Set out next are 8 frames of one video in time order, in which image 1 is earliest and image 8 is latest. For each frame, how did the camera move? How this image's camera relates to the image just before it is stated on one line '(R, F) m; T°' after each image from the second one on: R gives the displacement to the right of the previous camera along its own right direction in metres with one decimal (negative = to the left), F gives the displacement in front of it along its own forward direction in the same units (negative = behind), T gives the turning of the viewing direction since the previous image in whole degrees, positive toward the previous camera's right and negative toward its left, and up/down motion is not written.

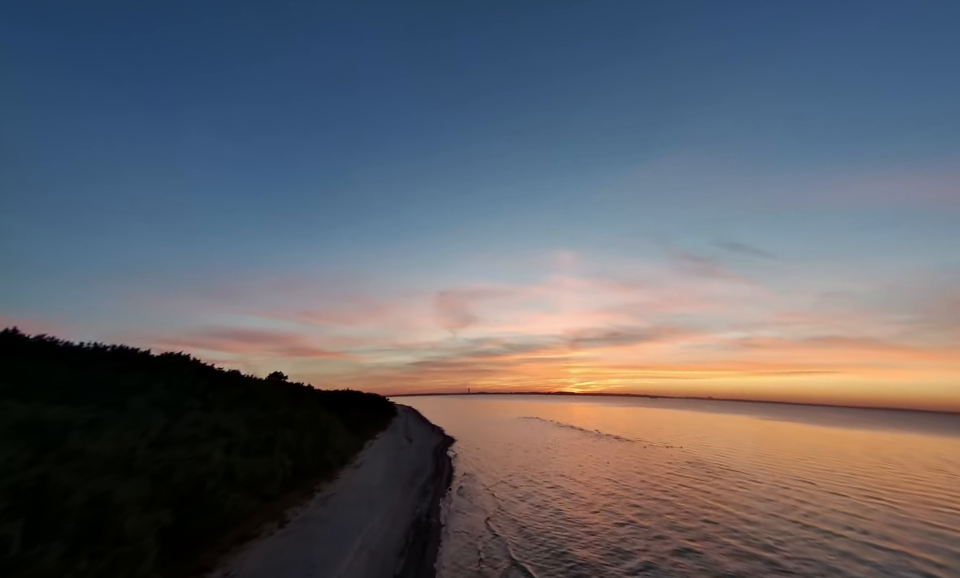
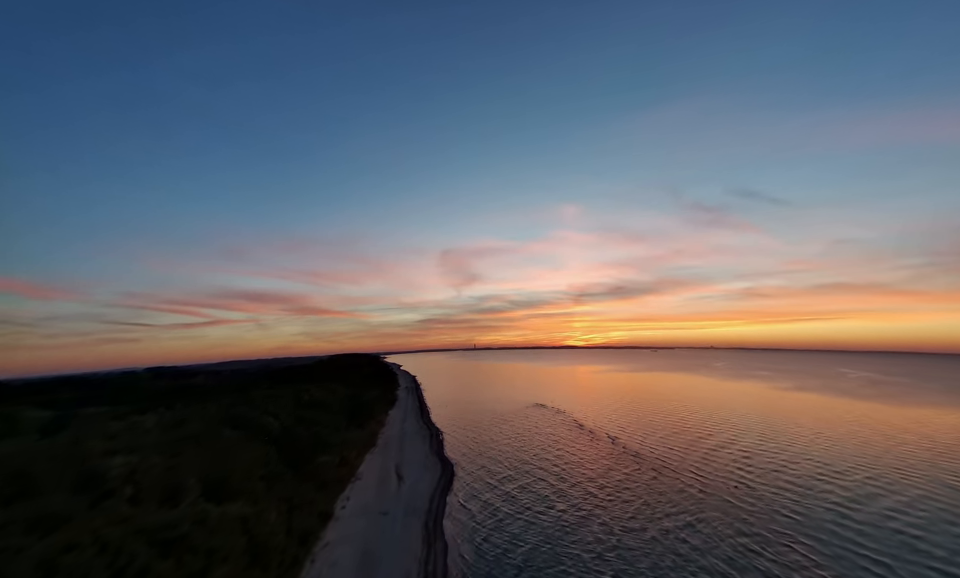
(+0.5, +5.5) m; -1°
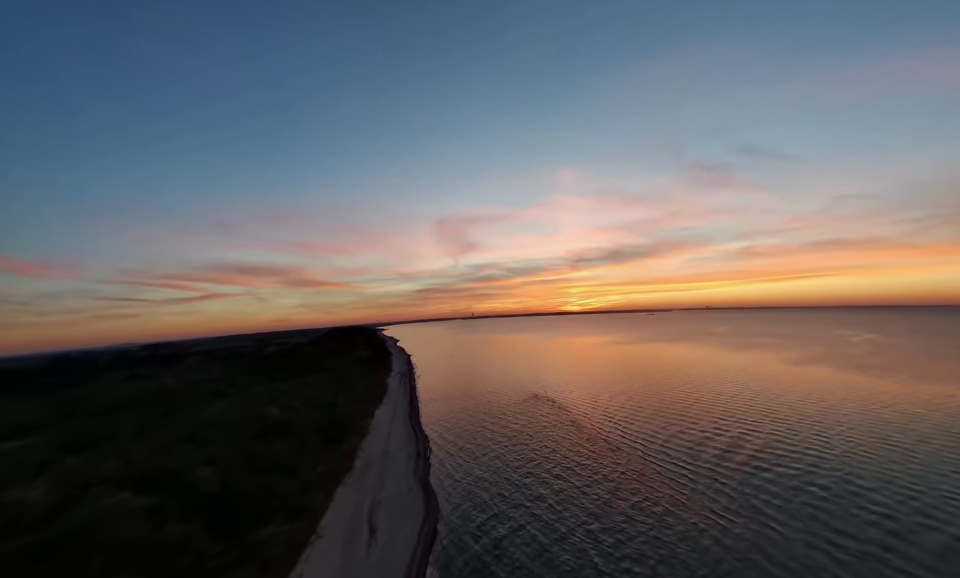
(+0.9, +4.6) m; 0°
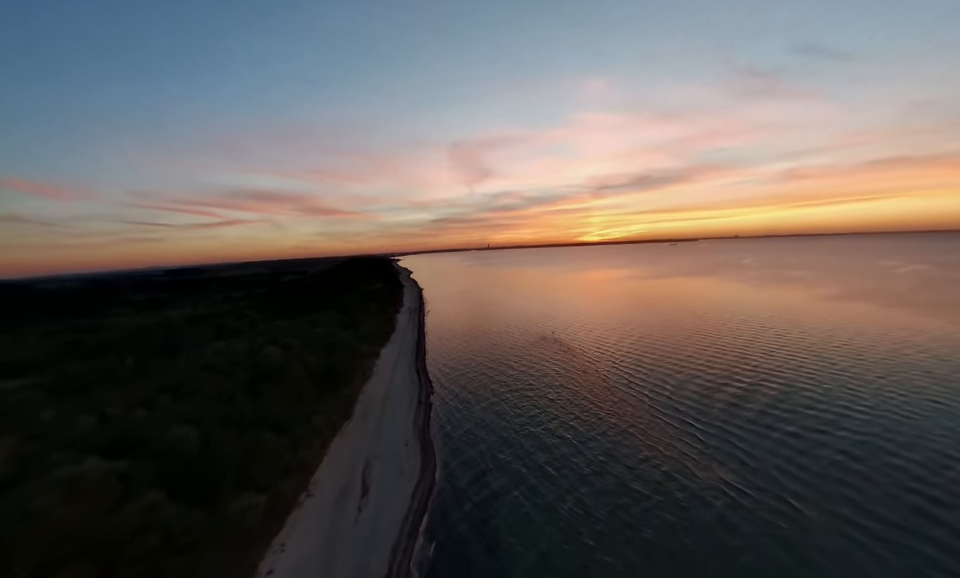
(+0.6, +3.6) m; -3°
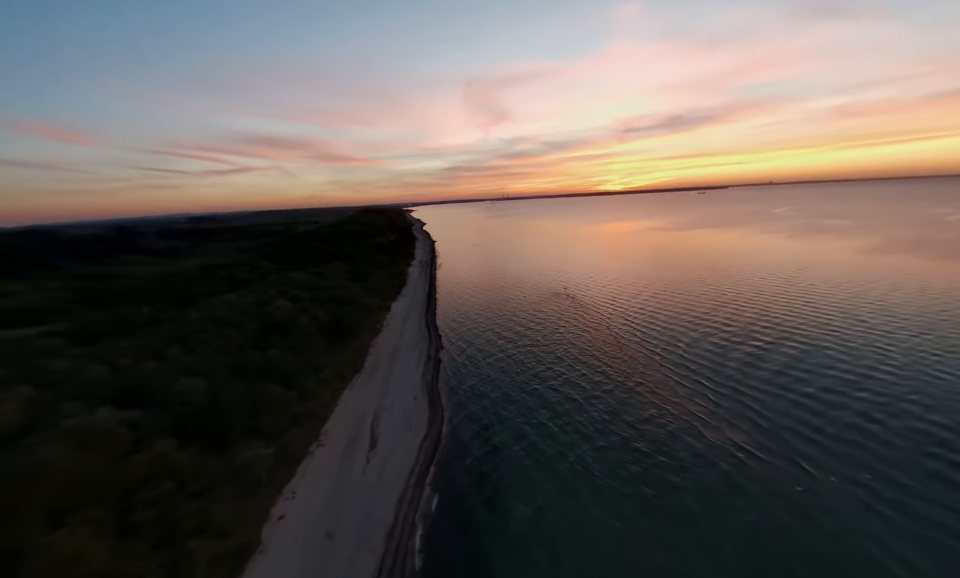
(+0.2, +1.3) m; -2°
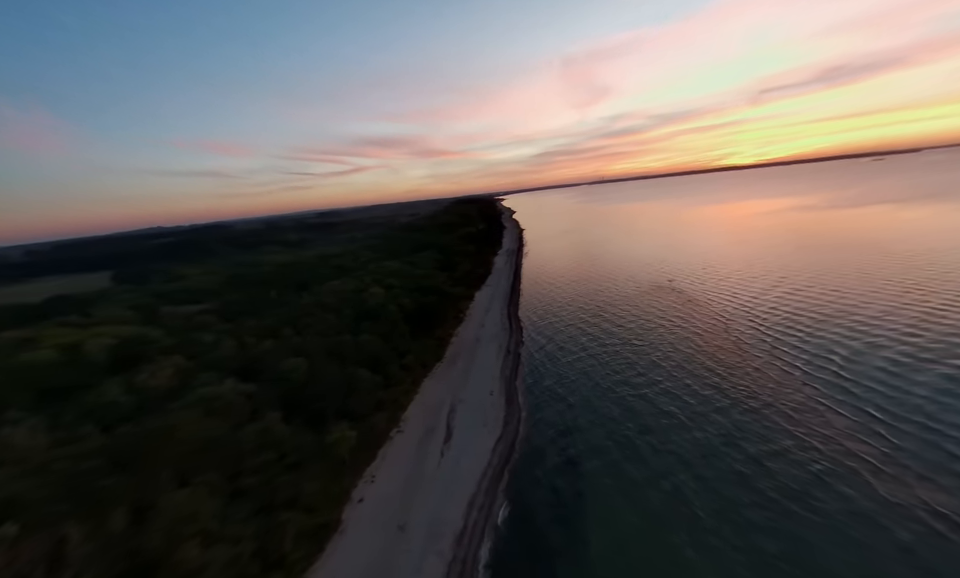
(+0.4, +1.5) m; -15°
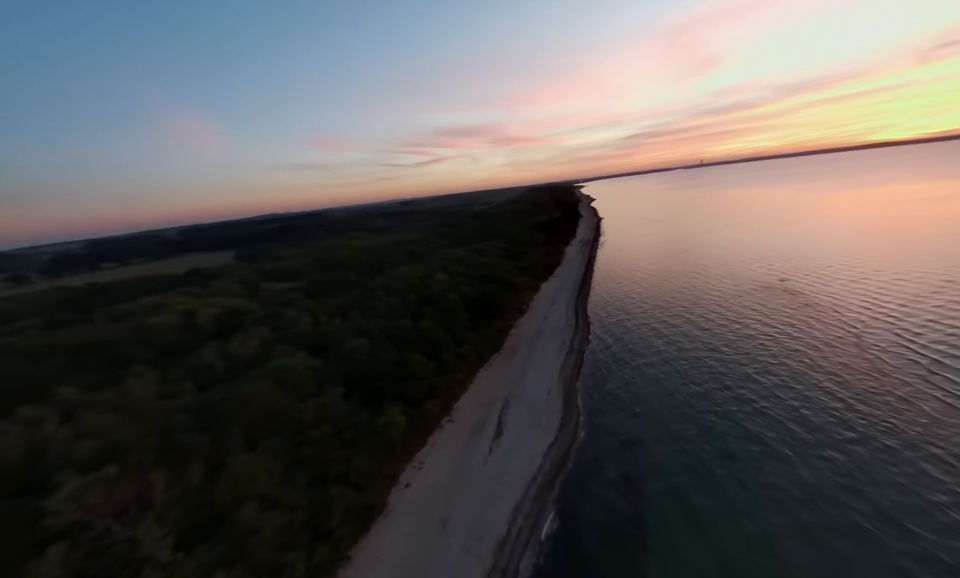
(+0.7, +1.1) m; -12°
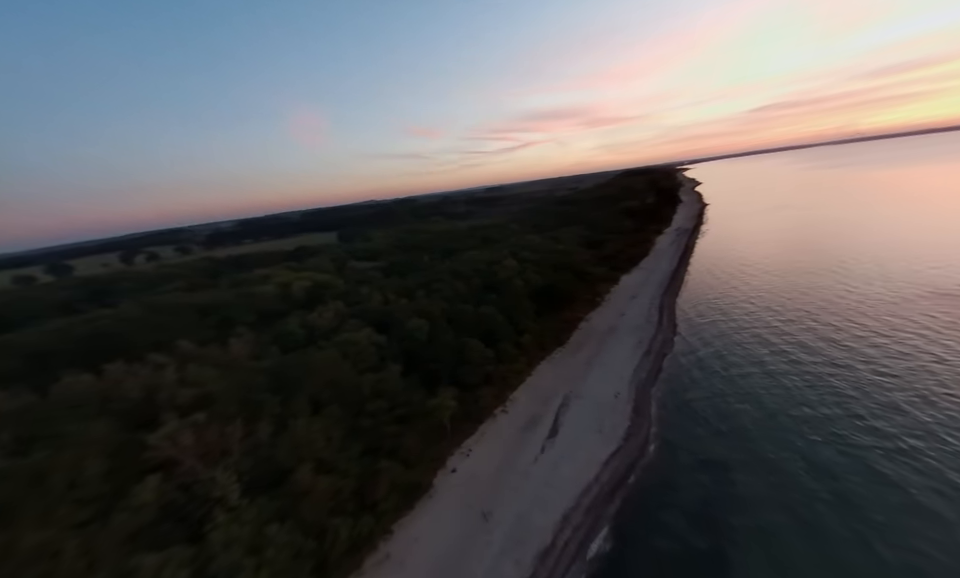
(+0.9, +1.1) m; -13°
